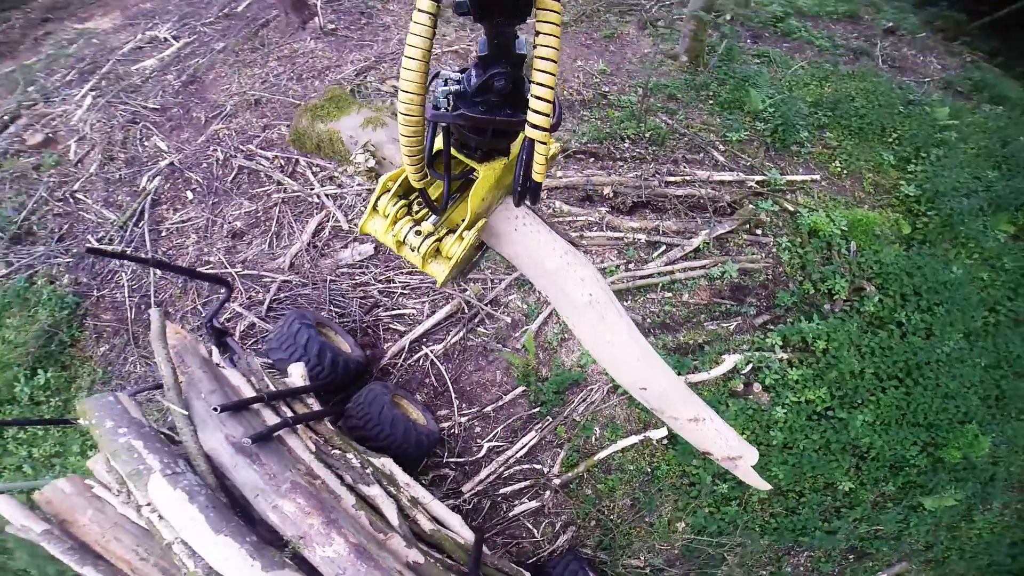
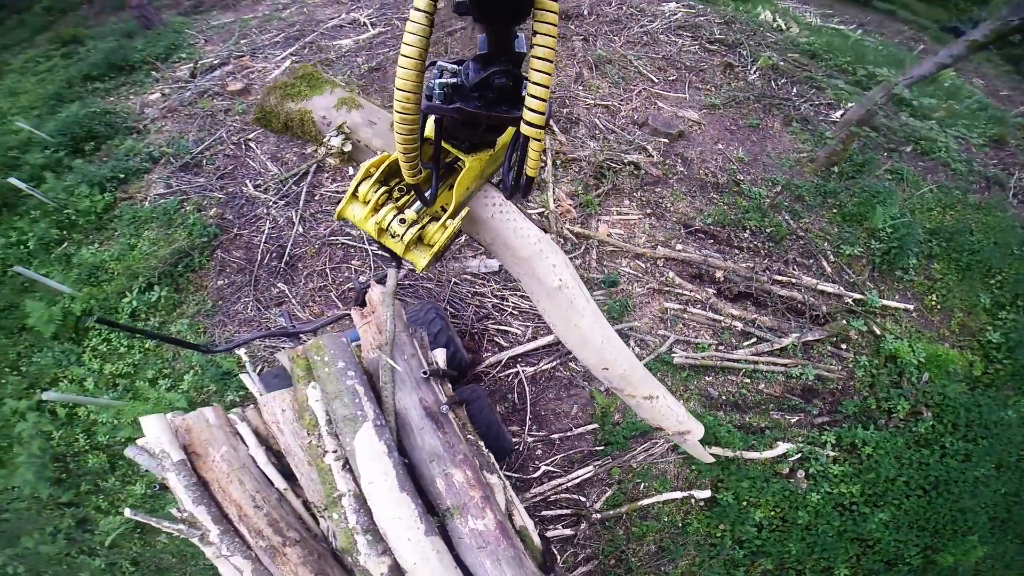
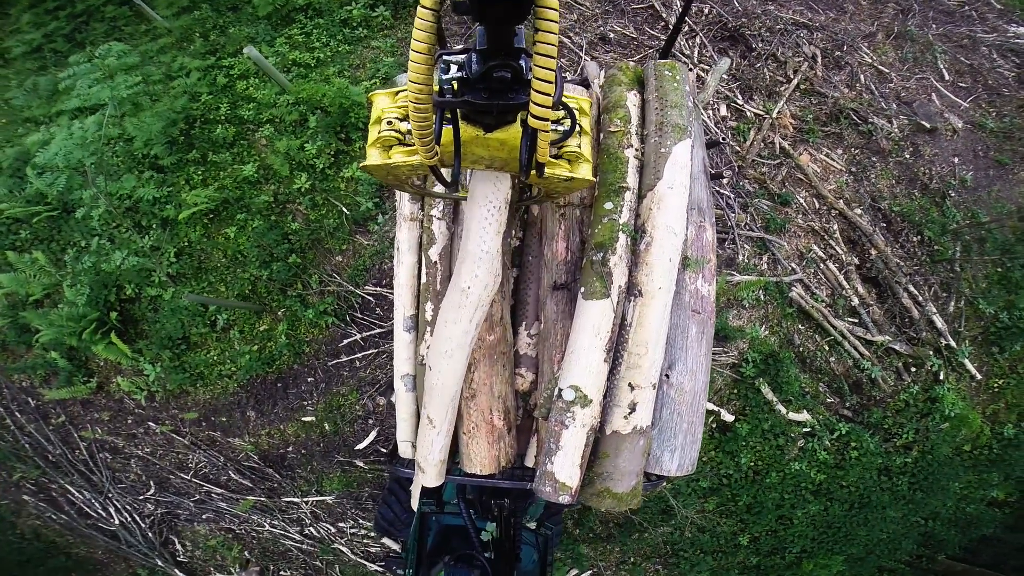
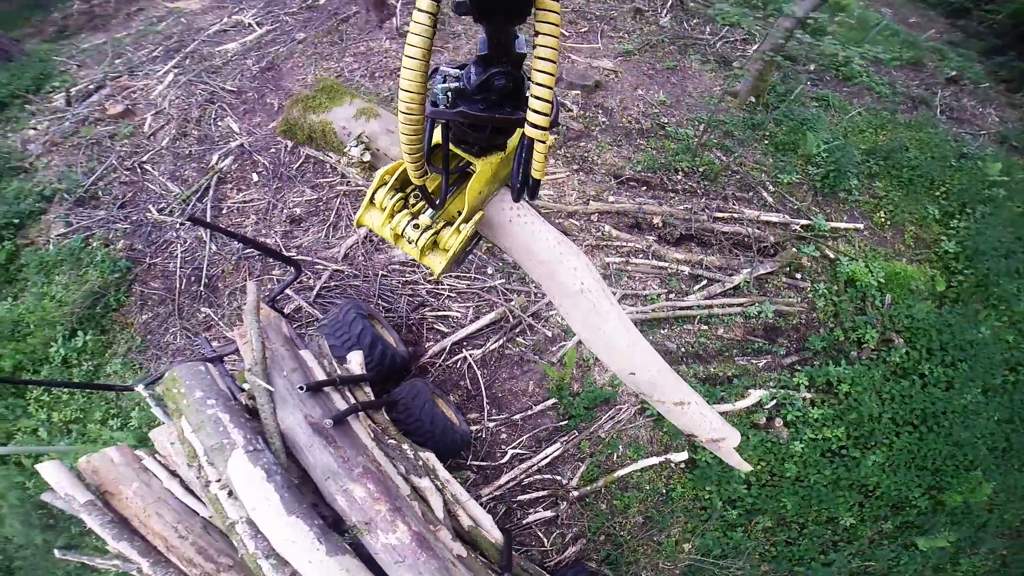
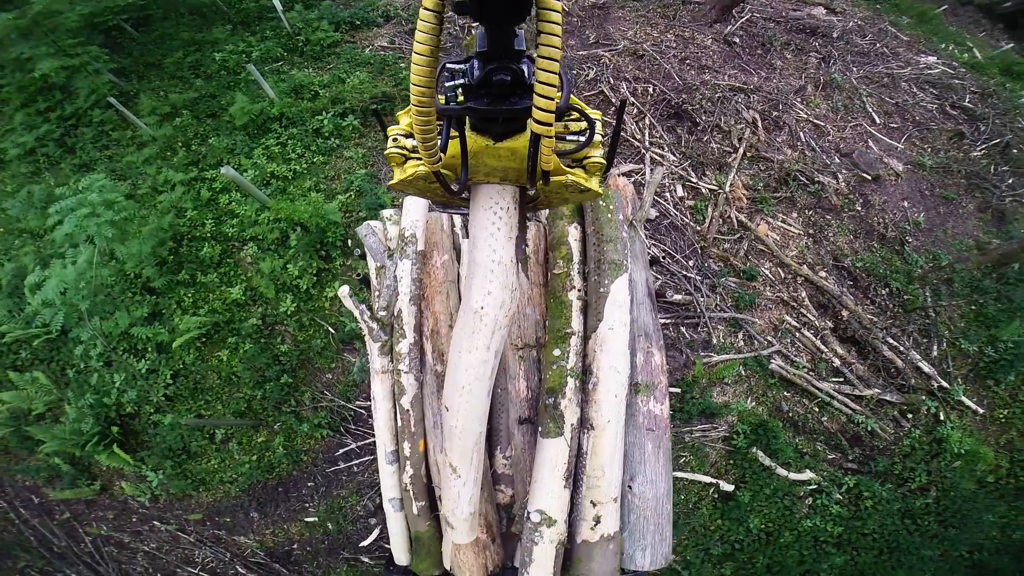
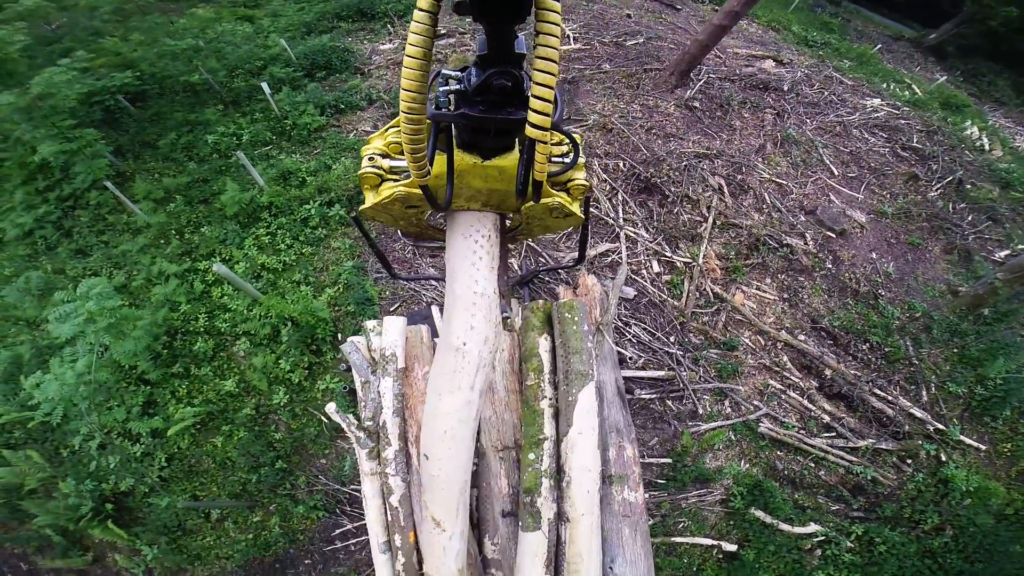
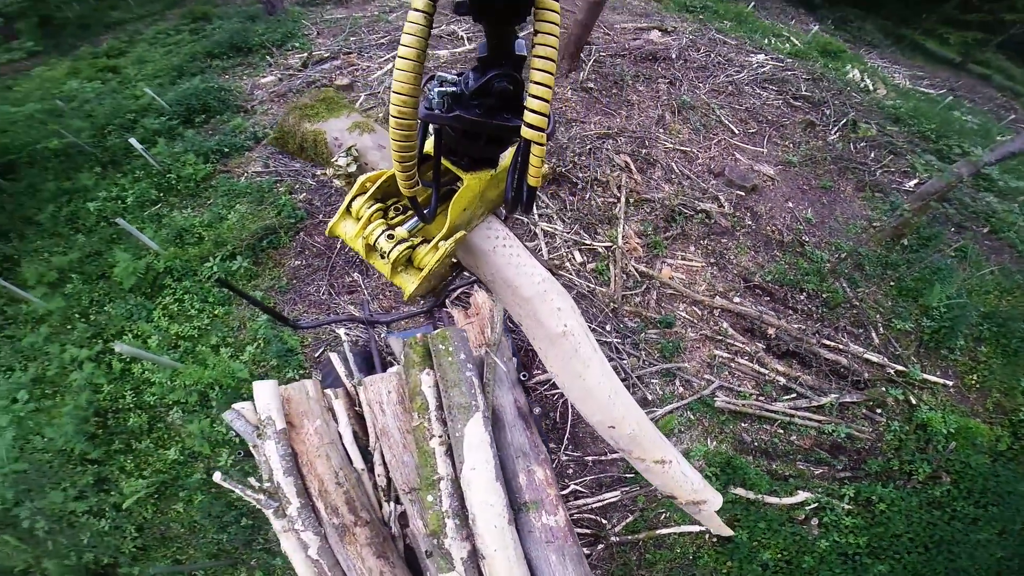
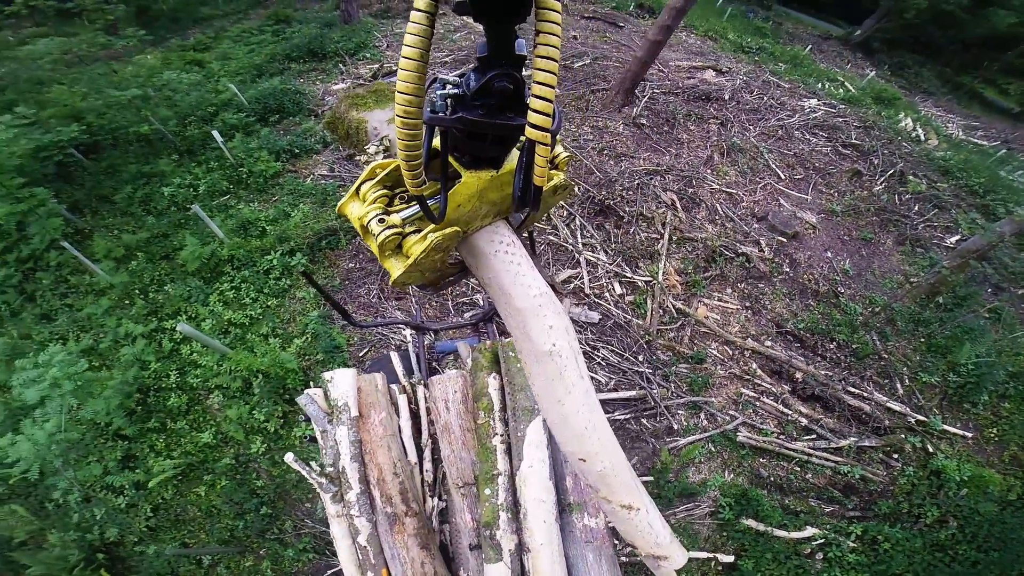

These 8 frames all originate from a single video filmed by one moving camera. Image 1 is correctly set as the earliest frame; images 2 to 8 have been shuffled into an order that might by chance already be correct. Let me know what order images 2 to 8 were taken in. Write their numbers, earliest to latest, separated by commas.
4, 2, 7, 8, 6, 5, 3
